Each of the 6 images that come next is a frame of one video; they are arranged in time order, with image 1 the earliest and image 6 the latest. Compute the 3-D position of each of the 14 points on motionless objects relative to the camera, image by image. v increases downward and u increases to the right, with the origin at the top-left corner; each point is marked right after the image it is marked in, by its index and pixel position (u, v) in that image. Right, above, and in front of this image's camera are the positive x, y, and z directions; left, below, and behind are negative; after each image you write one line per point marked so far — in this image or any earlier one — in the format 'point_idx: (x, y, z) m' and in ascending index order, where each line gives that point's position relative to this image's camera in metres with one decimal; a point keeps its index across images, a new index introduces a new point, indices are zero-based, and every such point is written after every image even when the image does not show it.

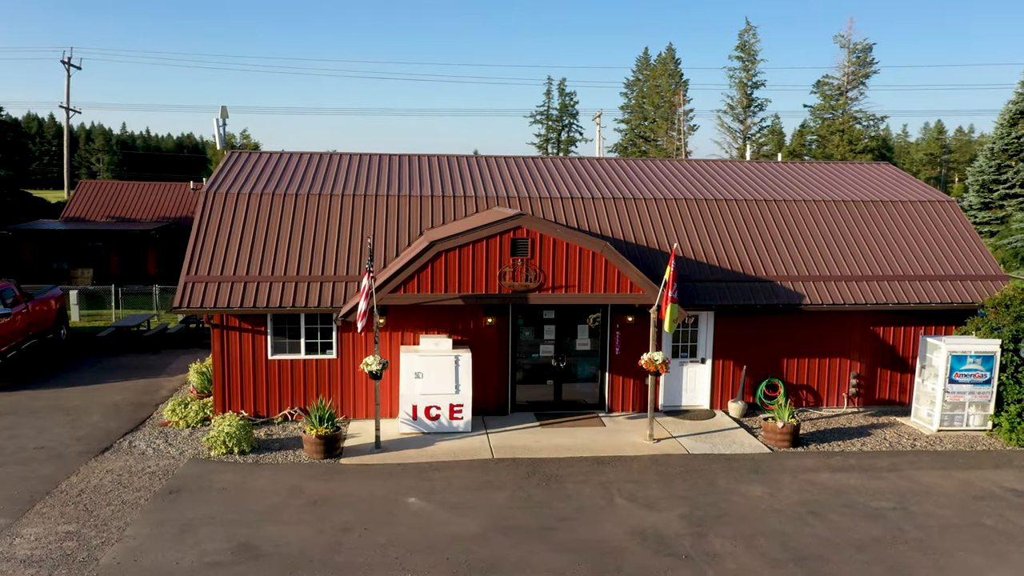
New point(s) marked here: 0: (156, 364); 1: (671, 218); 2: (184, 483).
0: (-7.6, -1.6, +17.5) m
1: (+3.0, +1.3, +15.3) m
2: (-4.3, -2.5, +10.7) m
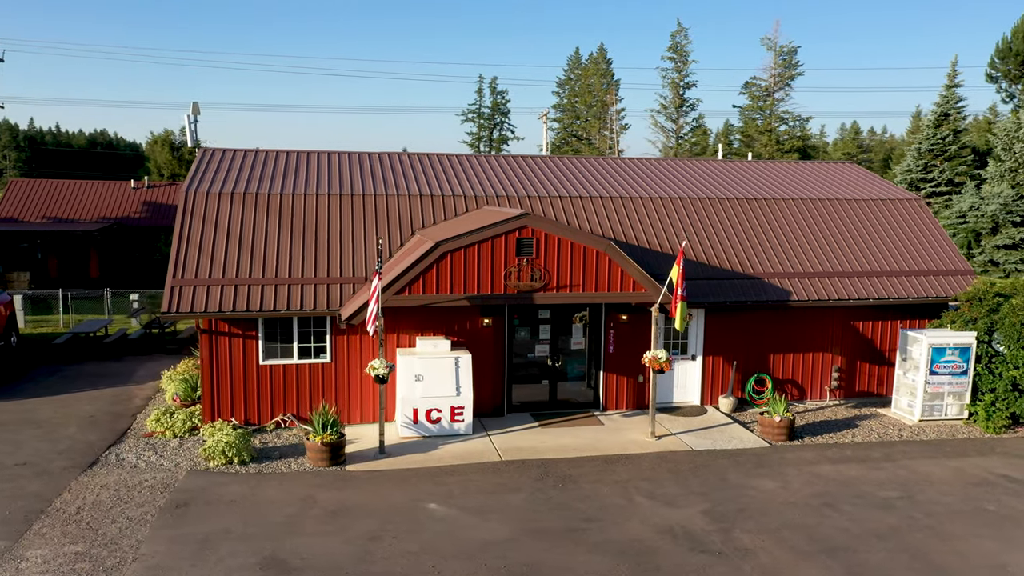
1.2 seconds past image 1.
0: (-8.0, -1.7, +16.8) m
1: (+2.7, +1.4, +15.4) m
2: (-4.0, -2.6, +10.2) m
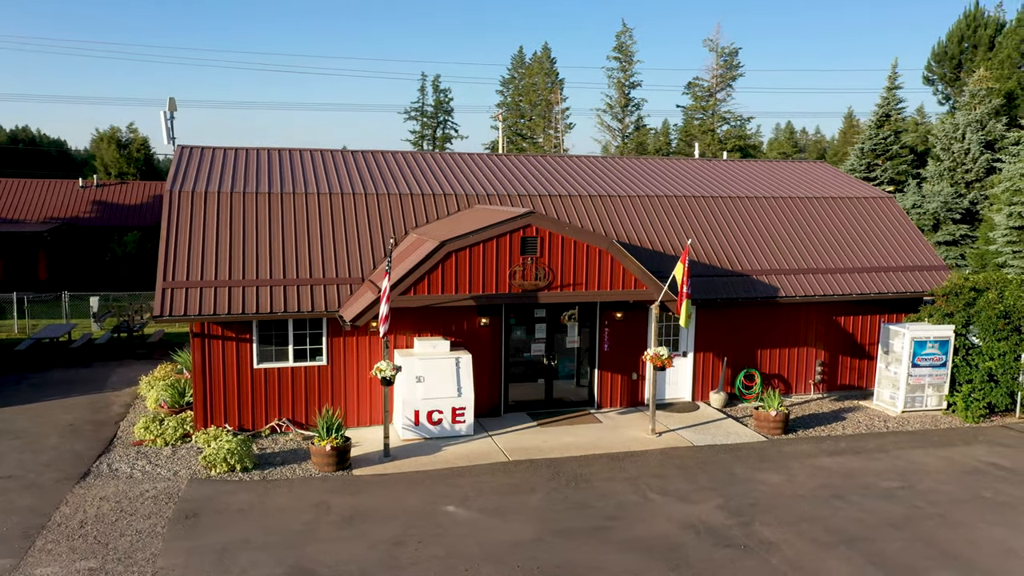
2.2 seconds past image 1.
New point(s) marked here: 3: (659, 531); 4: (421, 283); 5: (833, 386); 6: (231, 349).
0: (-8.2, -1.8, +16.1) m
1: (+2.5, +1.4, +15.5) m
2: (-3.8, -2.6, +9.9) m
3: (+1.7, -2.8, +9.5) m
4: (-1.3, +0.1, +11.6) m
5: (+6.2, -1.9, +15.7) m
6: (-4.2, -0.9, +12.3) m
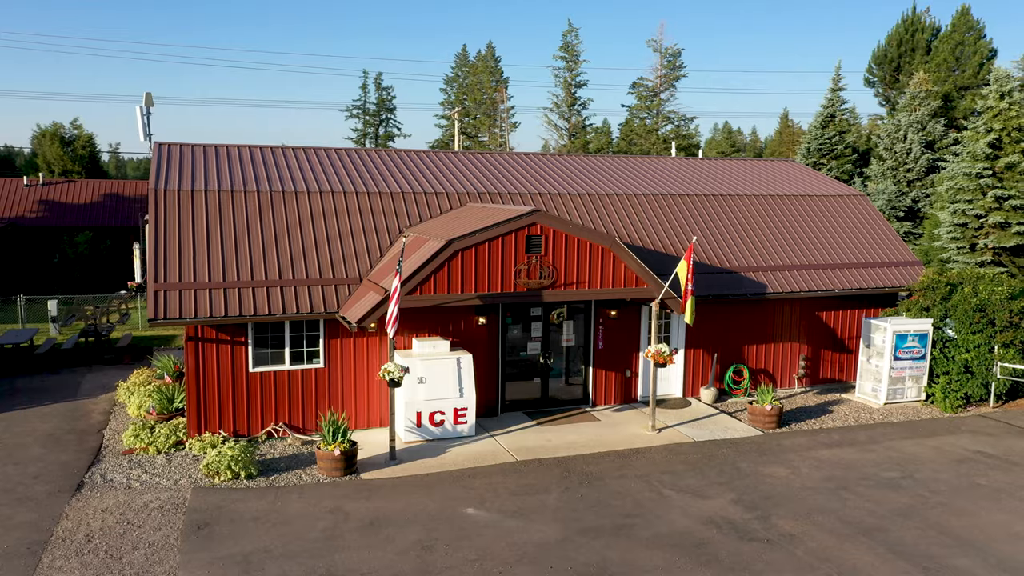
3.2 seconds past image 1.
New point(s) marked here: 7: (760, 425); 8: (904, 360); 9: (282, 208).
0: (-8.4, -1.8, +15.4) m
1: (+2.3, +1.4, +15.6) m
2: (-3.5, -2.6, +9.5) m
3: (+2.0, -2.8, +9.6) m
4: (-1.2, +0.1, +11.5) m
5: (+6.0, -1.8, +16.1) m
6: (-4.2, -0.9, +11.9) m
7: (+4.1, -2.2, +13.4) m
8: (+7.1, -1.3, +15.0) m
9: (-3.8, +1.3, +13.5) m
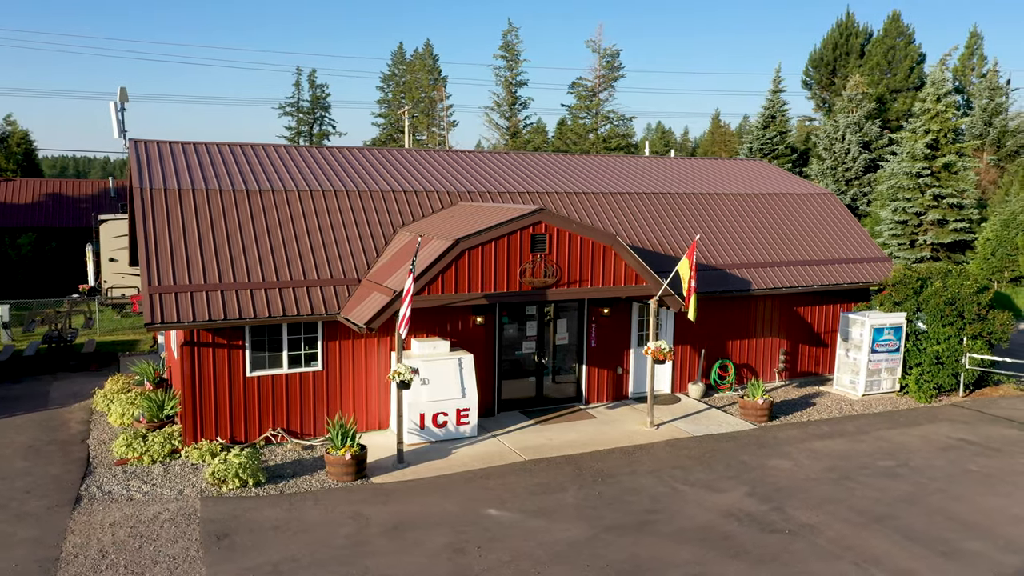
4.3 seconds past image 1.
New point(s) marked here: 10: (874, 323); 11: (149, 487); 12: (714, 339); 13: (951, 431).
0: (-8.6, -1.9, +14.7) m
1: (+2.1, +1.5, +15.8) m
2: (-3.2, -2.7, +9.2) m
3: (+2.3, -2.8, +9.7) m
4: (-1.1, +0.1, +11.3) m
5: (+5.7, -1.7, +16.6) m
6: (-4.1, -1.0, +11.6) m
7: (+4.0, -2.2, +13.7) m
8: (+7.0, -1.2, +15.5) m
9: (-3.8, +1.3, +13.1) m
10: (+6.7, -0.7, +15.3) m
11: (-4.6, -2.5, +10.4) m
12: (+3.8, -1.0, +15.5) m
13: (+7.2, -2.4, +13.5) m
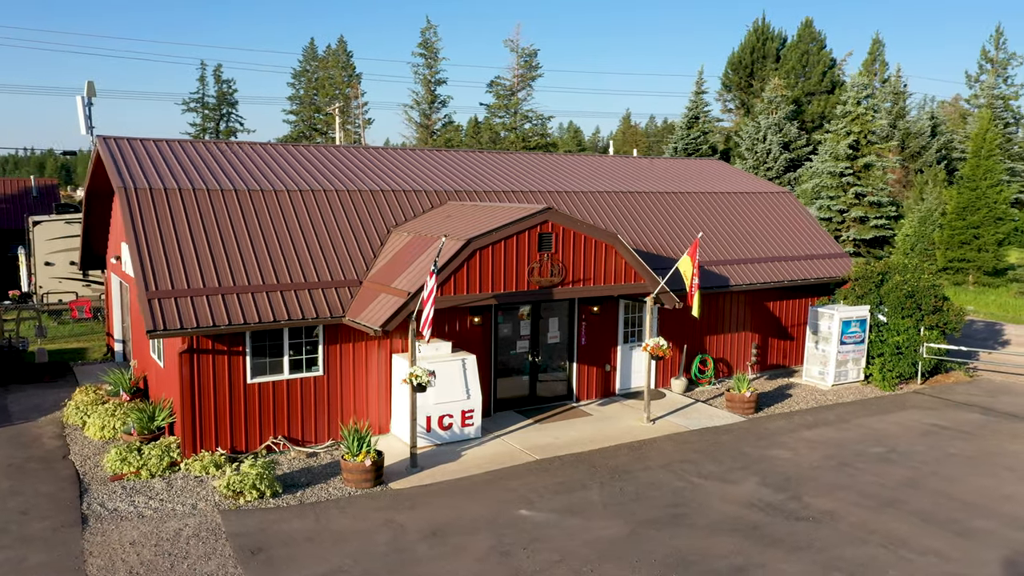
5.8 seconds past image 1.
0: (-8.7, -2.0, +13.7) m
1: (+1.7, +1.5, +15.9) m
2: (-2.8, -2.7, +8.9) m
3: (+2.6, -2.7, +10.0) m
4: (-0.9, +0.1, +11.2) m
5: (+5.3, -1.6, +17.1) m
6: (-3.9, -1.0, +11.1) m
7: (+3.9, -2.1, +14.1) m
8: (+6.6, -1.1, +16.2) m
9: (-3.9, +1.2, +12.7) m
10: (+6.4, -0.6, +16.0) m
11: (-4.3, -2.6, +9.9) m
12: (+3.5, -0.9, +15.9) m
13: (+7.1, -2.2, +14.3) m
